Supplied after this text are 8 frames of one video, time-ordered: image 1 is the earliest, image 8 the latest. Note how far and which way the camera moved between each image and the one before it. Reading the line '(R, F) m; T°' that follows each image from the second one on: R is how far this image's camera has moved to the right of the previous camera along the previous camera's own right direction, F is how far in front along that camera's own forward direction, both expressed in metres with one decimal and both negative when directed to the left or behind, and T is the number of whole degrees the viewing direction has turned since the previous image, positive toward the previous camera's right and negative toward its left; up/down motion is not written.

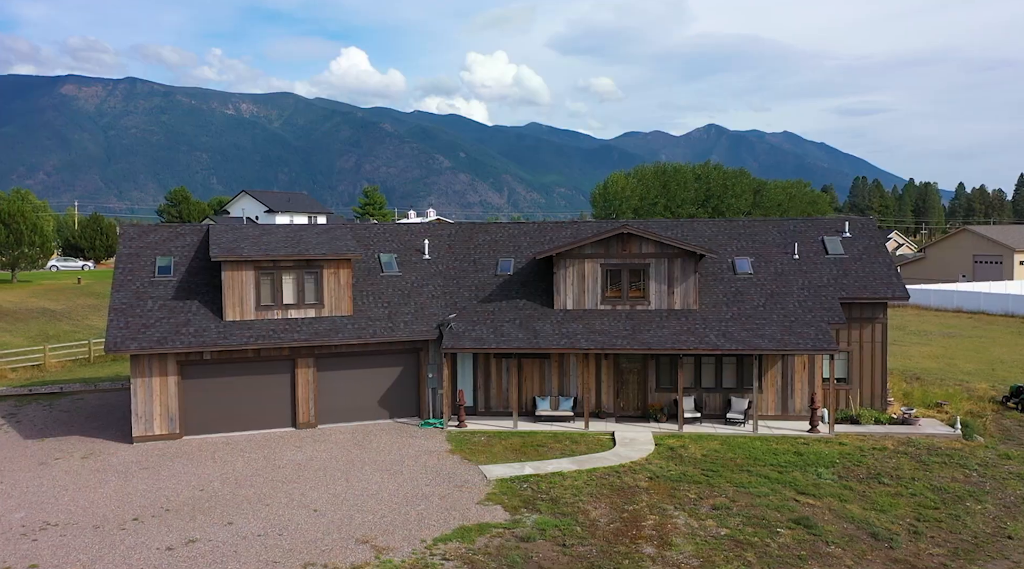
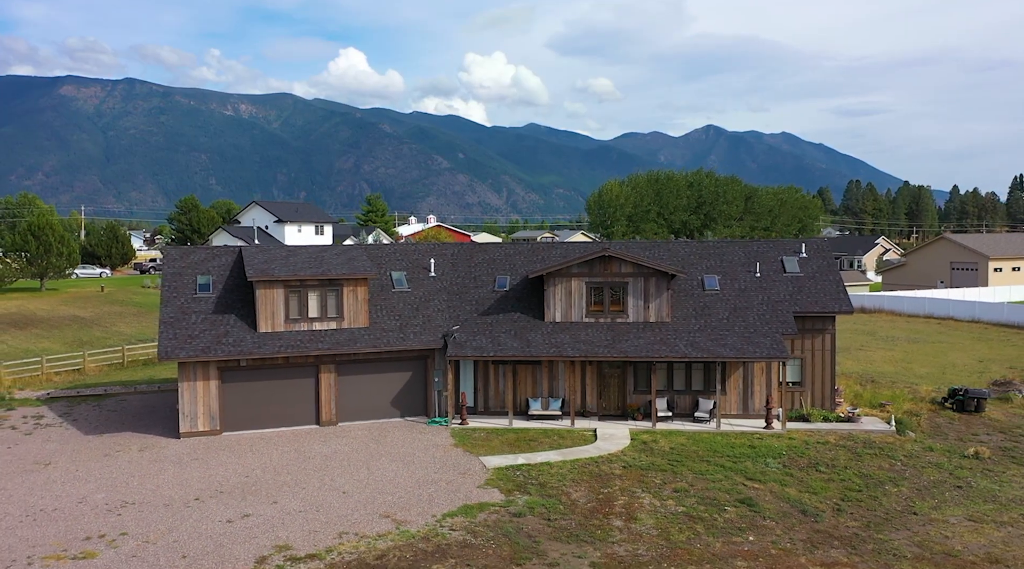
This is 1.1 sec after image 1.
(0.0, -1.8) m; 0°
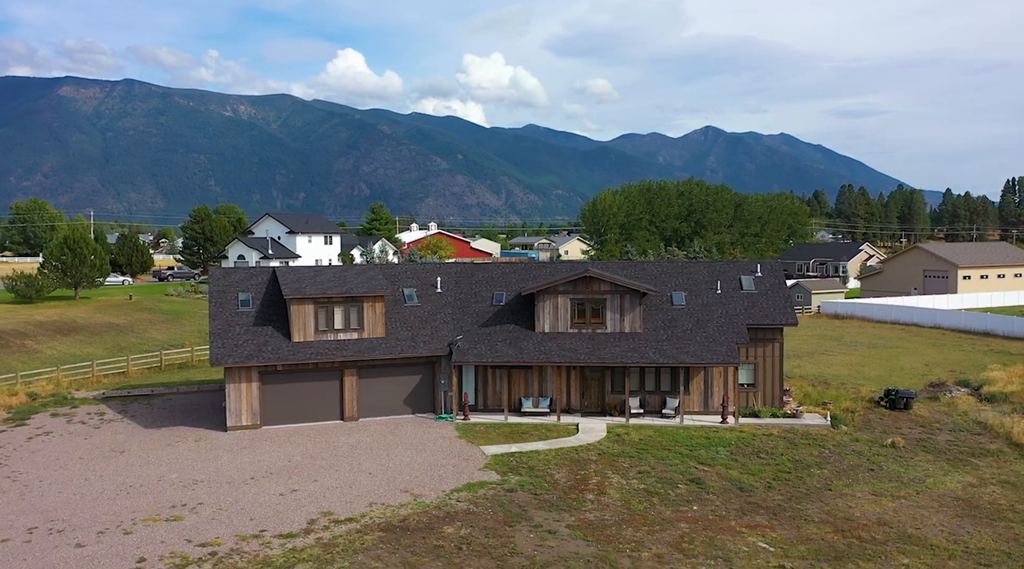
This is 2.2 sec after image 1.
(+0.1, -2.5) m; 0°
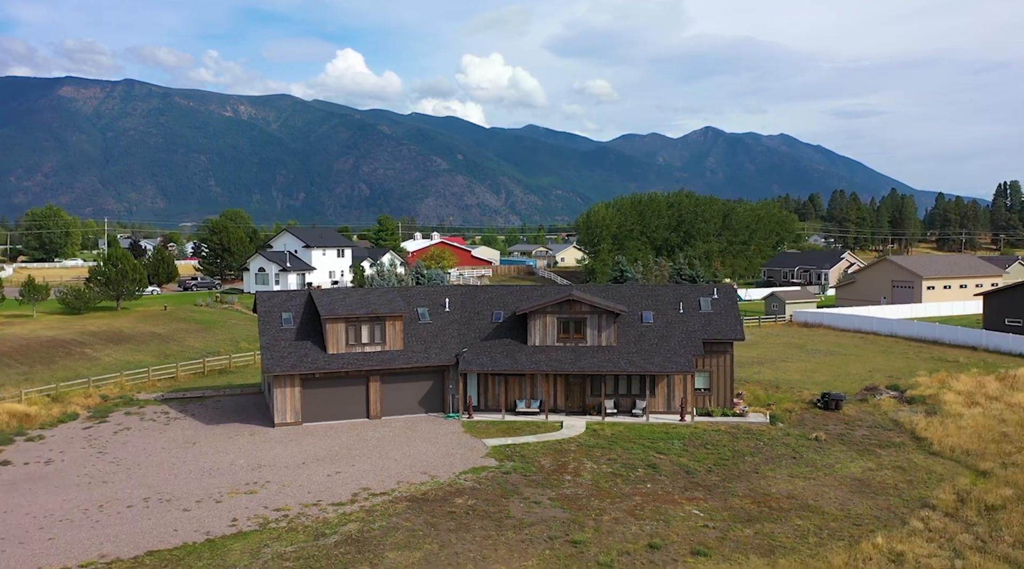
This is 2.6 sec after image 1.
(+0.1, -3.5) m; 0°
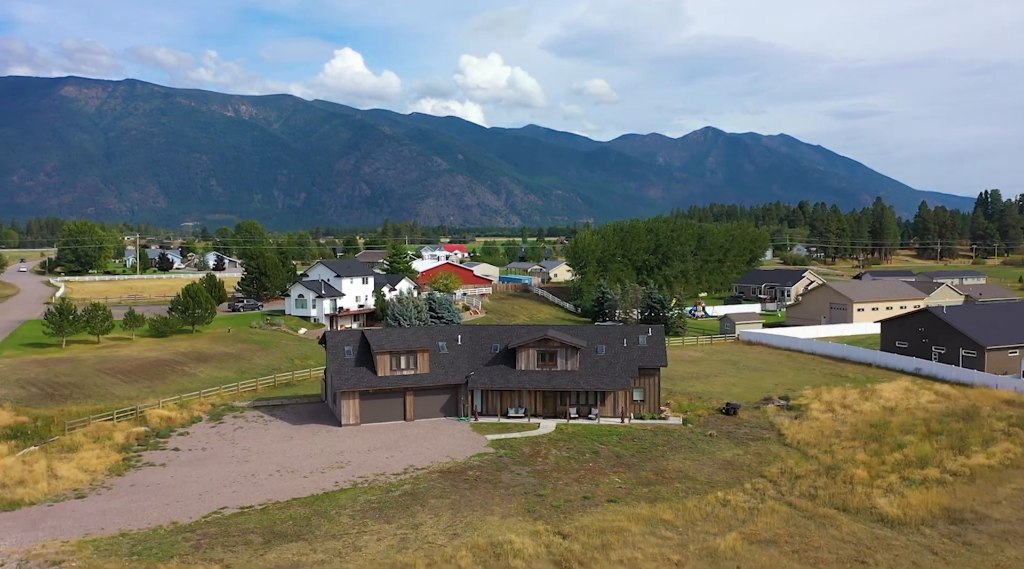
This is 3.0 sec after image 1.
(+0.2, -8.7) m; 0°
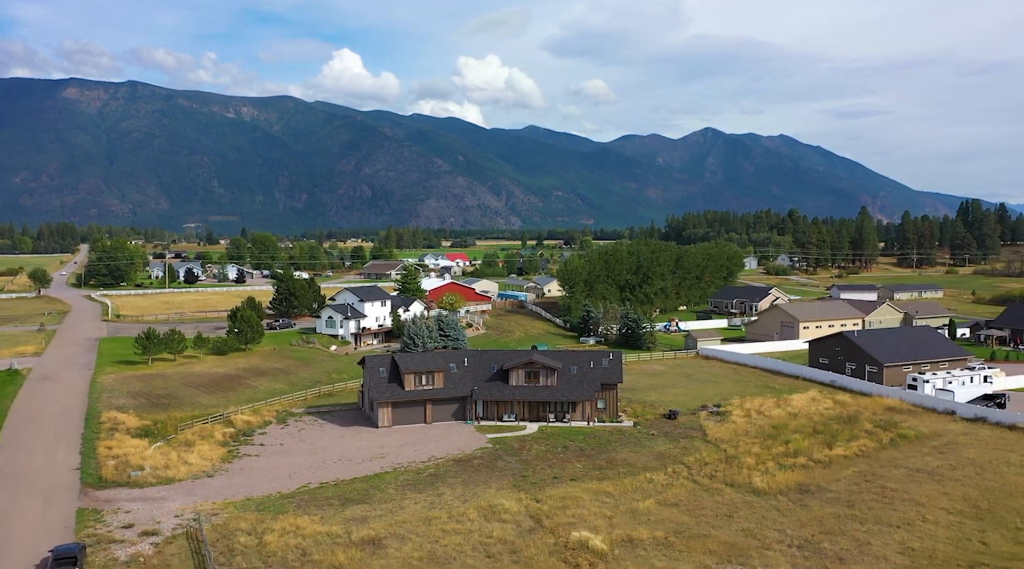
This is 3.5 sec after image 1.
(+0.3, -9.5) m; 0°
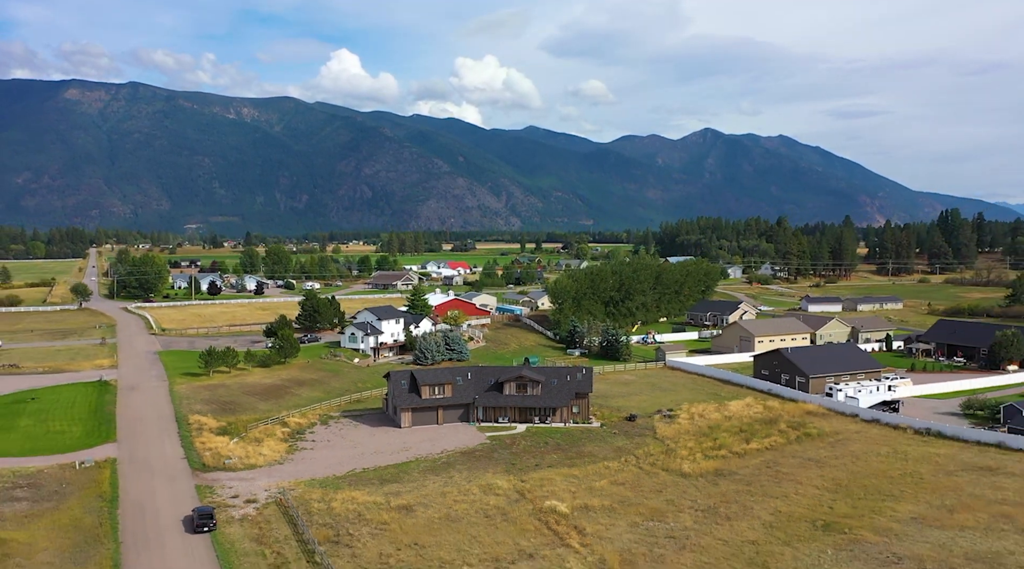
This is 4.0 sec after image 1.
(+0.4, -10.5) m; 0°
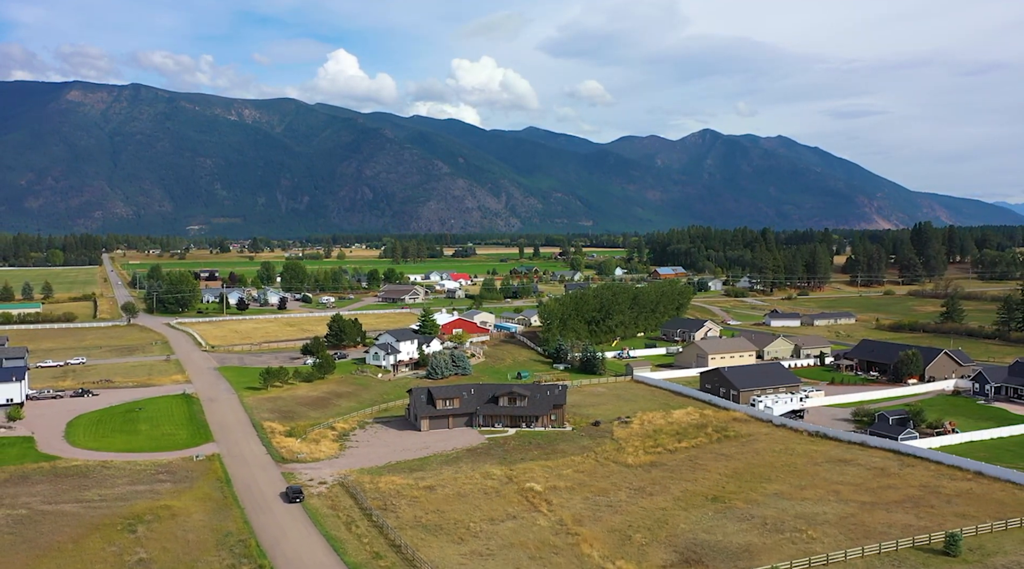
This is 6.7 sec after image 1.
(+0.5, -15.4) m; 0°
